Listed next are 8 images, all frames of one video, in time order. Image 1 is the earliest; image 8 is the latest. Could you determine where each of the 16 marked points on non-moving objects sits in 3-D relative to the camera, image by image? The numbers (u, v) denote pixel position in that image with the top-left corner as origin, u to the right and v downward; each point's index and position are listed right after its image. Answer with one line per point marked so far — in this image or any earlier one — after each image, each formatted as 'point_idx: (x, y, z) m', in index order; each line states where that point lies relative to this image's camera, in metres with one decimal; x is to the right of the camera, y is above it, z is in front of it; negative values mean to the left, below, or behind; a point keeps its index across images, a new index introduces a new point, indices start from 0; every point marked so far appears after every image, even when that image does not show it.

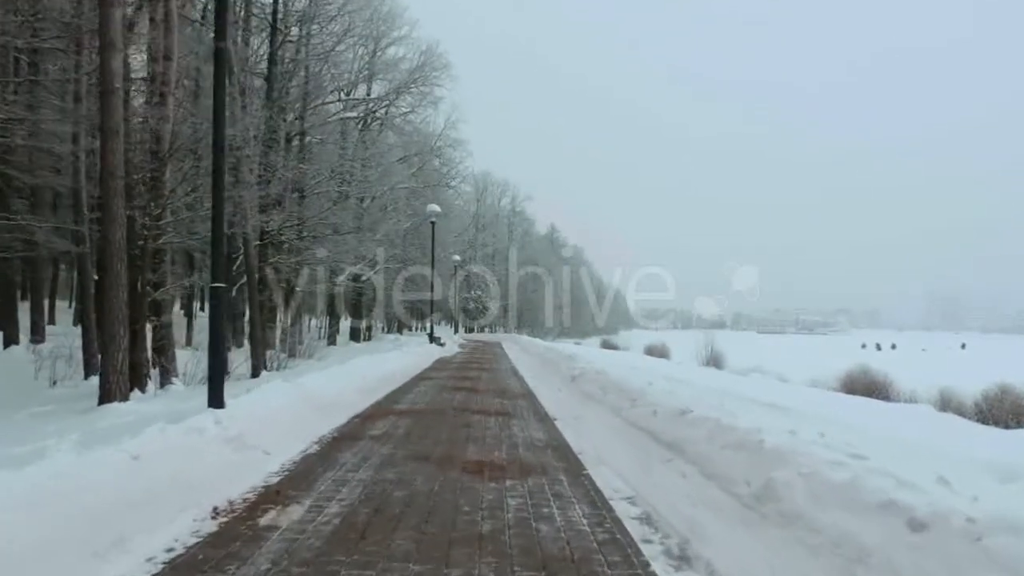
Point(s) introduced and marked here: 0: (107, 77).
0: (-6.2, +3.2, +11.9) m
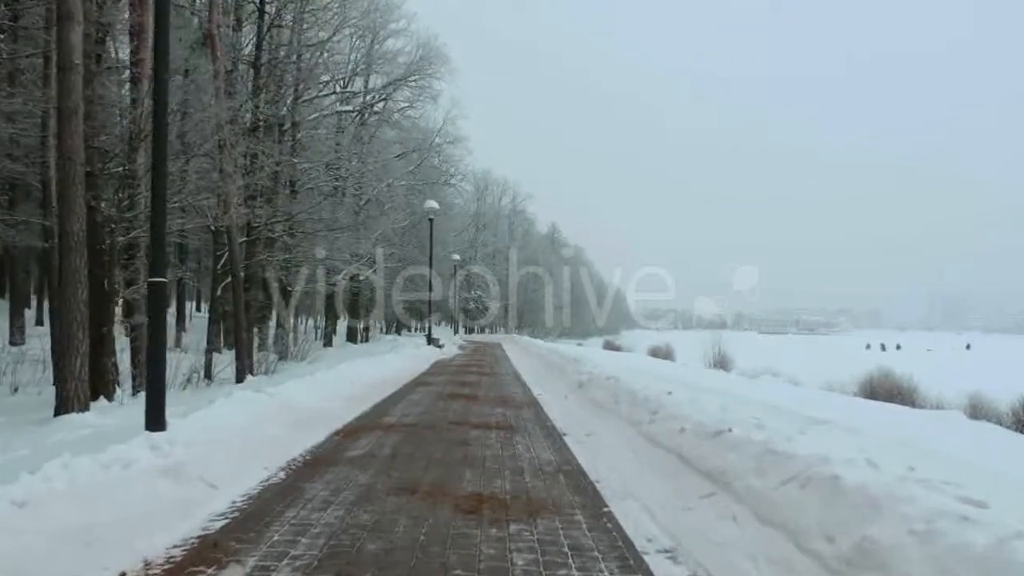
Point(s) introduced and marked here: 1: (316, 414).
0: (-6.1, +3.3, +10.7) m
1: (-2.5, -1.5, +9.4) m
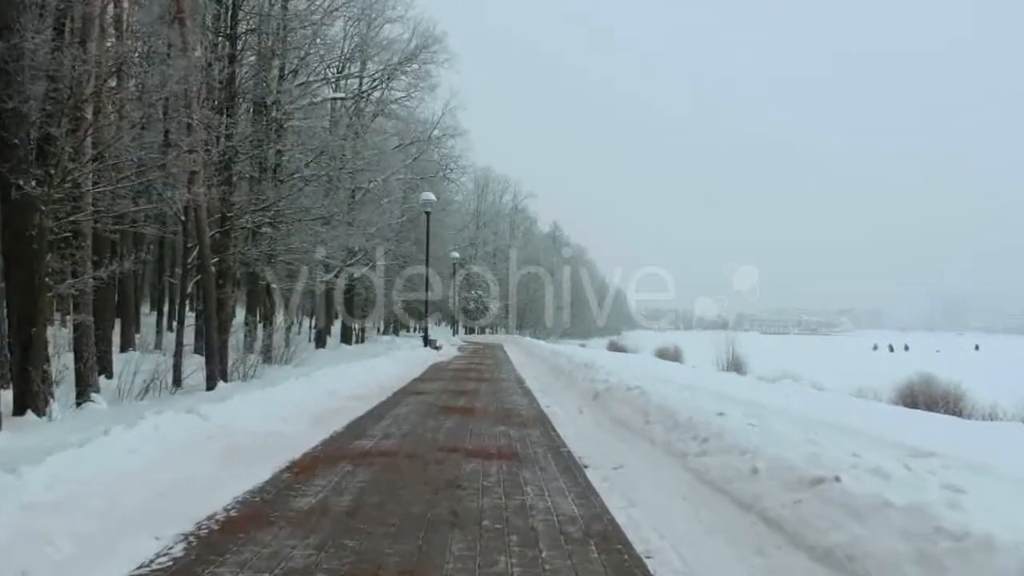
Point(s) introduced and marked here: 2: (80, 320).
0: (-6.1, +3.3, +8.7) m
1: (-2.4, -1.4, +7.4) m
2: (-6.7, -0.5, +12.2) m
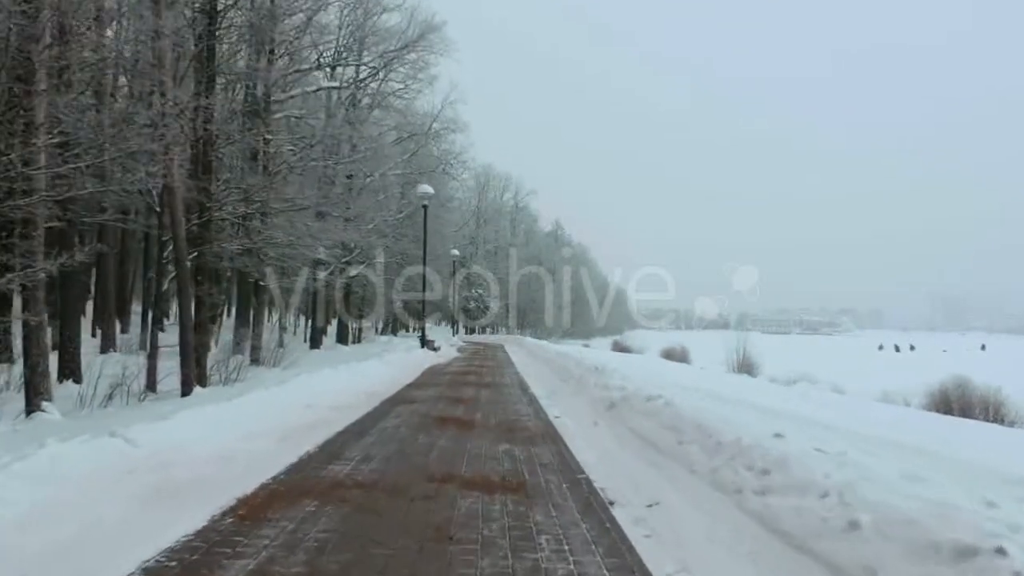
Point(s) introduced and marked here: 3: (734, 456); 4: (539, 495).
0: (-6.0, +3.4, +7.3) m
1: (-2.4, -1.4, +6.0) m
2: (-6.7, -0.4, +10.8) m
3: (+1.7, -1.3, +5.9) m
4: (+0.2, -1.5, +5.8) m
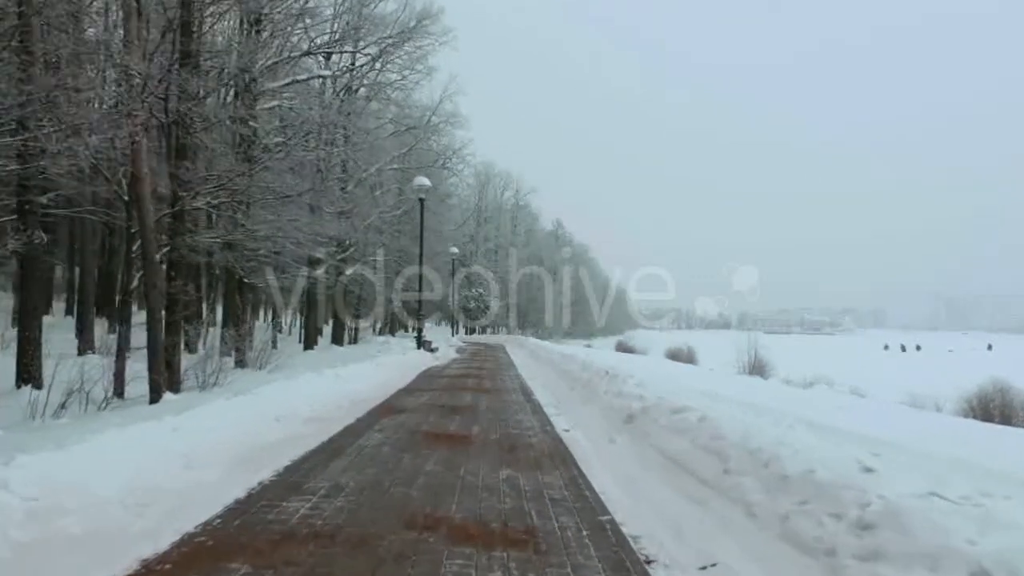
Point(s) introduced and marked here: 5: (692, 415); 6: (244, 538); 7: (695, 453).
0: (-6.0, +3.5, +5.9) m
1: (-2.3, -1.3, +4.6) m
2: (-6.6, -0.4, +9.4) m
3: (+1.7, -1.2, +4.4) m
4: (+0.2, -1.4, +4.3) m
5: (+1.8, -1.3, +7.7) m
6: (-1.5, -1.4, +4.5) m
7: (+1.5, -1.4, +6.5) m
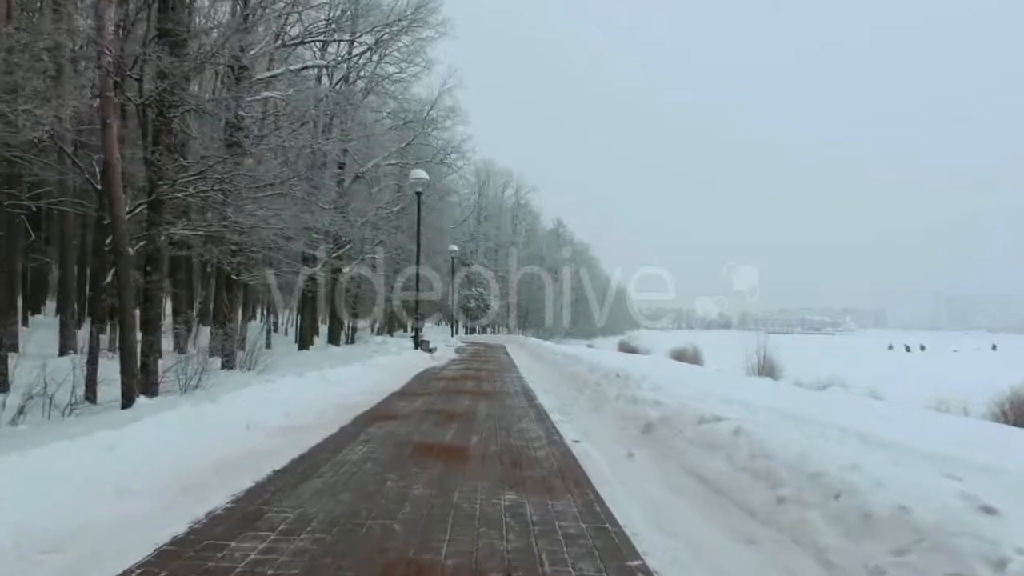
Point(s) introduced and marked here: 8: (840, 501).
0: (-6.0, +3.5, +4.9) m
1: (-2.3, -1.2, +3.6) m
2: (-6.6, -0.3, +8.3) m
3: (+1.7, -1.1, +3.4) m
4: (+0.3, -1.4, +3.3) m
5: (+1.8, -1.2, +6.7) m
6: (-1.5, -1.3, +3.4) m
7: (+1.5, -1.3, +5.5) m
8: (+1.7, -1.1, +4.2) m
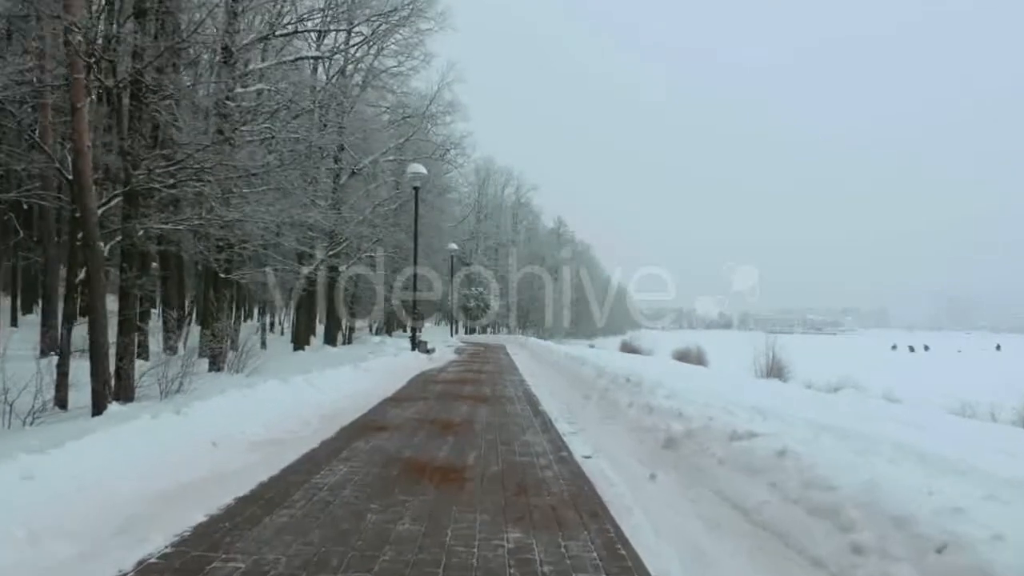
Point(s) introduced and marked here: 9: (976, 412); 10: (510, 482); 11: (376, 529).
0: (-6.0, +3.6, +3.9) m
1: (-2.3, -1.2, +2.6) m
2: (-6.6, -0.3, +7.4) m
3: (+1.7, -1.1, +2.4) m
4: (+0.3, -1.3, +2.3) m
5: (+1.8, -1.2, +5.7) m
6: (-1.5, -1.3, +2.4) m
7: (+1.6, -1.3, +4.5) m
8: (+1.8, -1.1, +3.2) m
9: (+10.2, -2.7, +17.1) m
10: (0.0, -1.5, +6.1) m
11: (-0.8, -1.4, +4.7) m
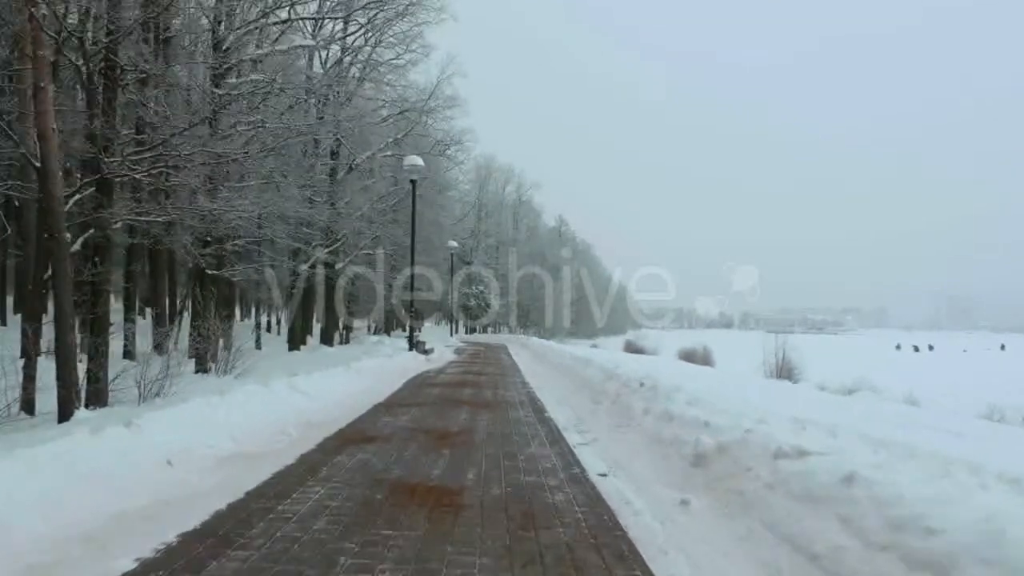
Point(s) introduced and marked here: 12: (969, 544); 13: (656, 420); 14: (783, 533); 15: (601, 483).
0: (-5.9, +3.6, +3.0) m
1: (-2.2, -1.1, +1.7) m
2: (-6.5, -0.2, +6.4) m
3: (+1.8, -1.0, +1.5) m
4: (+0.3, -1.3, +1.4) m
5: (+1.9, -1.1, +4.8) m
6: (-1.4, -1.2, +1.5) m
7: (+1.6, -1.2, +3.6) m
8: (+1.8, -1.0, +2.3) m
9: (+10.2, -2.6, +16.1) m
10: (0.0, -1.5, +5.2) m
11: (-0.8, -1.4, +3.7) m
12: (+1.9, -1.1, +3.3) m
13: (+1.5, -1.4, +8.3) m
14: (+1.5, -1.3, +4.4) m
15: (+0.7, -1.5, +6.1) m
